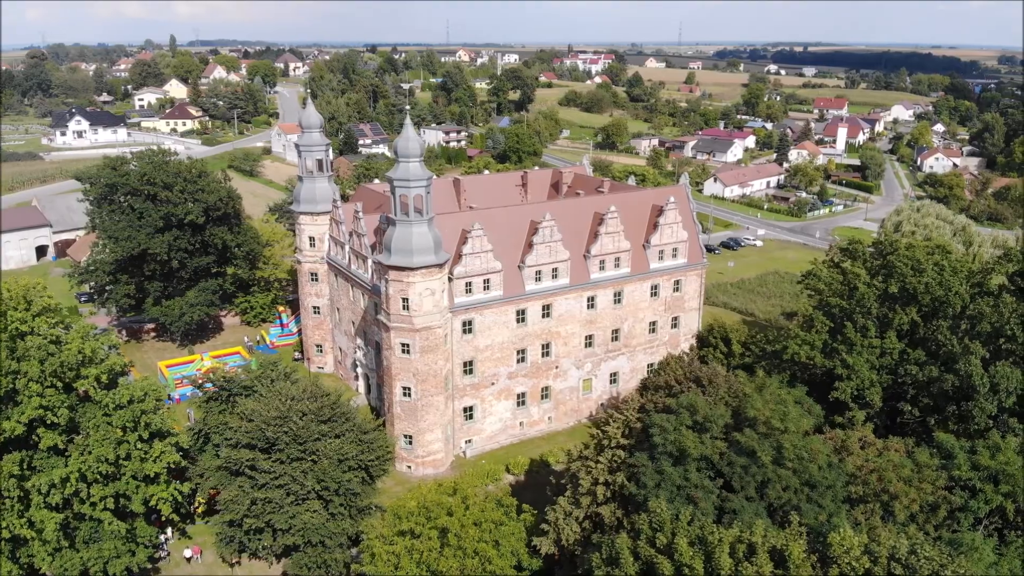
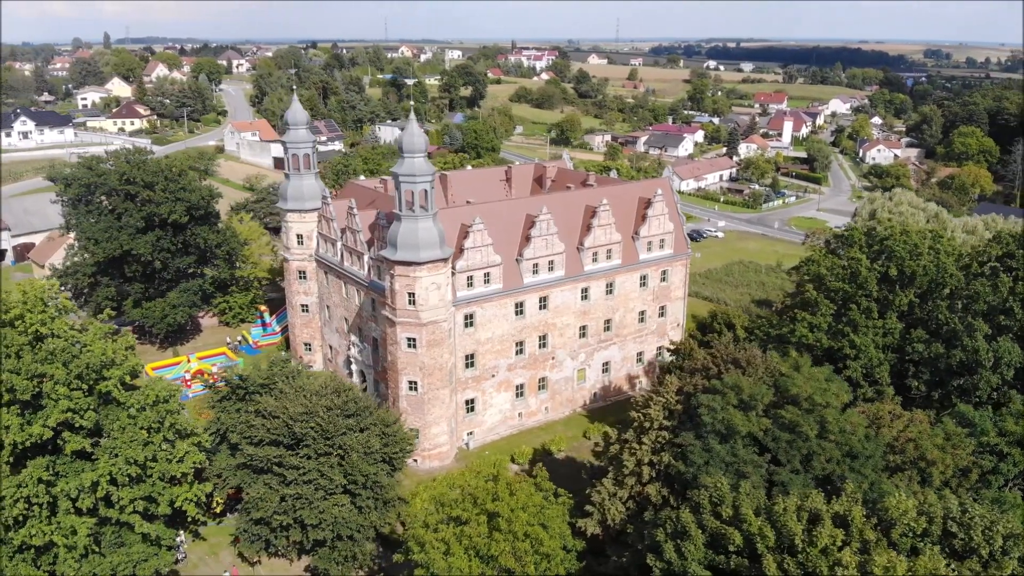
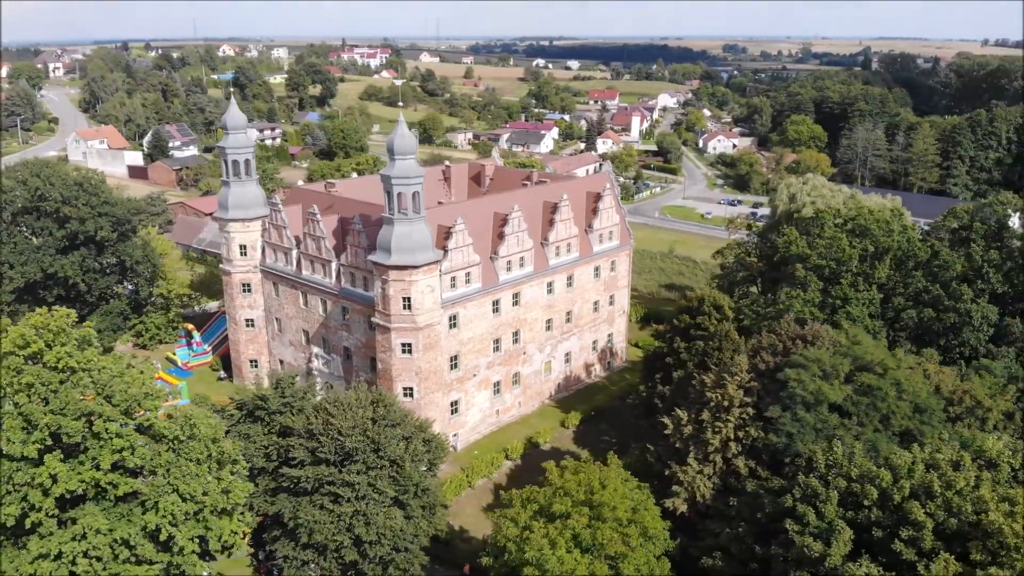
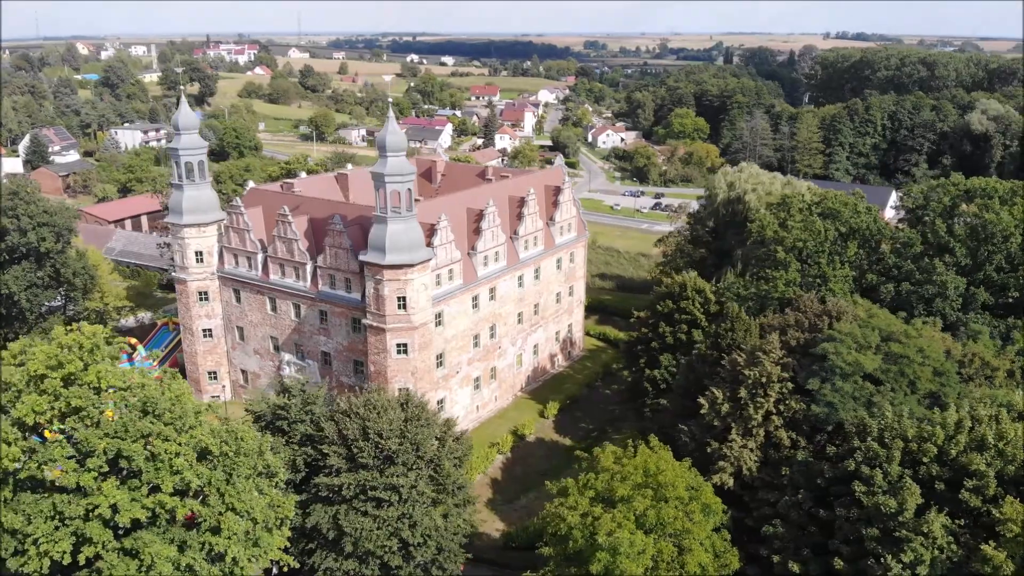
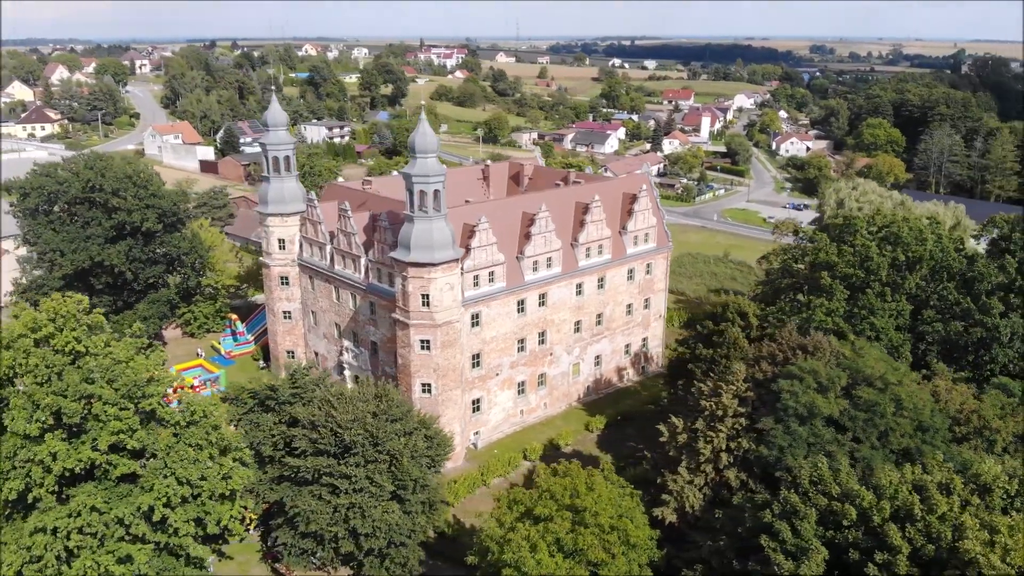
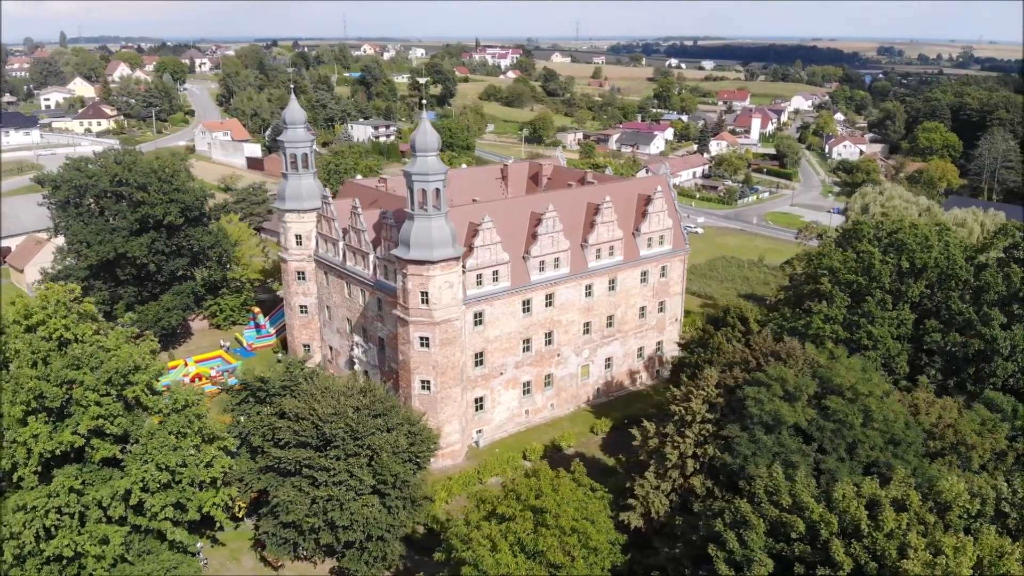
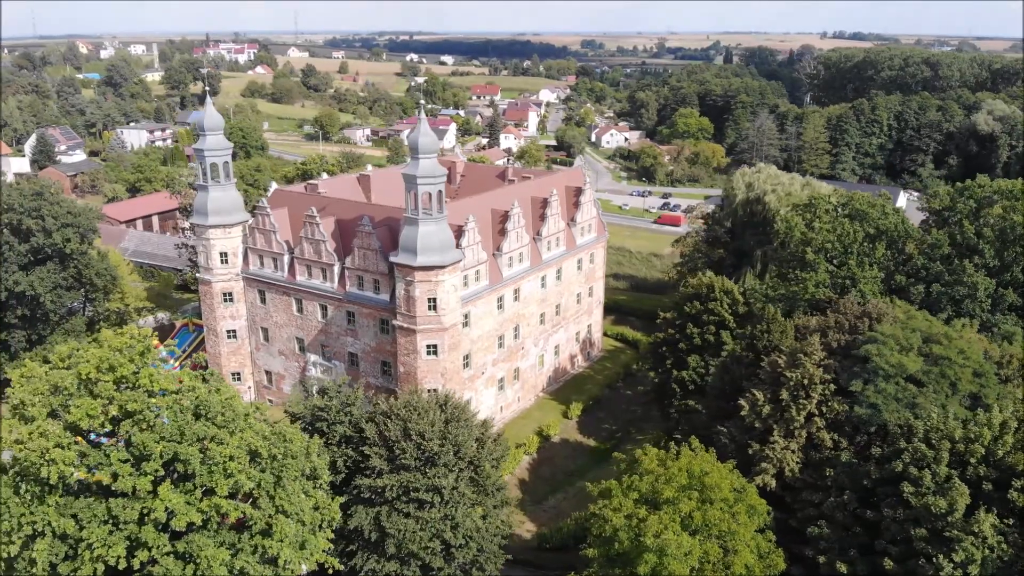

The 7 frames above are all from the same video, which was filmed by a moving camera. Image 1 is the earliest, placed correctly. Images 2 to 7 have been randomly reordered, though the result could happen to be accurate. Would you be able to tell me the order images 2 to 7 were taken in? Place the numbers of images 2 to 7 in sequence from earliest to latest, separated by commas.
2, 6, 5, 3, 4, 7
